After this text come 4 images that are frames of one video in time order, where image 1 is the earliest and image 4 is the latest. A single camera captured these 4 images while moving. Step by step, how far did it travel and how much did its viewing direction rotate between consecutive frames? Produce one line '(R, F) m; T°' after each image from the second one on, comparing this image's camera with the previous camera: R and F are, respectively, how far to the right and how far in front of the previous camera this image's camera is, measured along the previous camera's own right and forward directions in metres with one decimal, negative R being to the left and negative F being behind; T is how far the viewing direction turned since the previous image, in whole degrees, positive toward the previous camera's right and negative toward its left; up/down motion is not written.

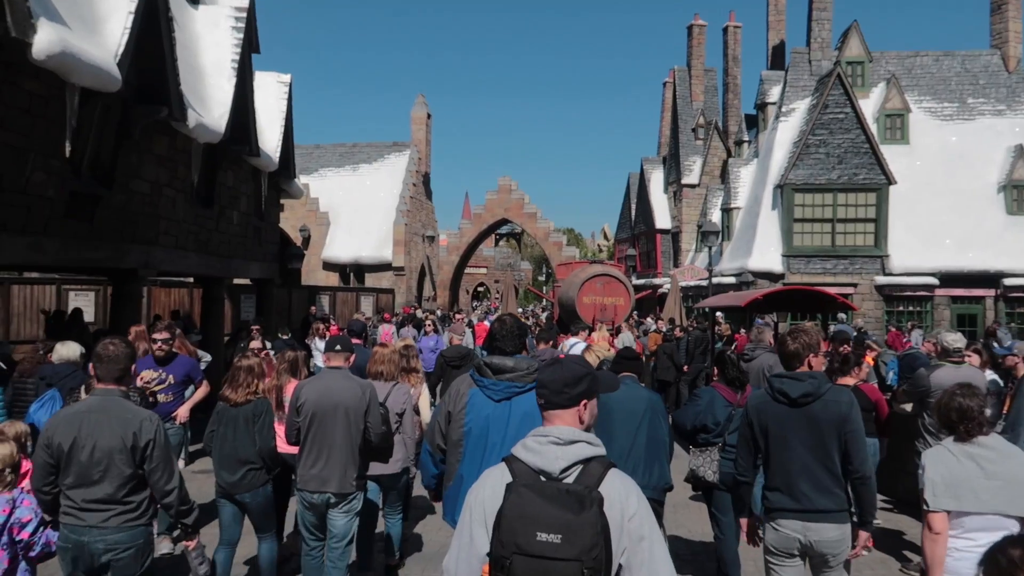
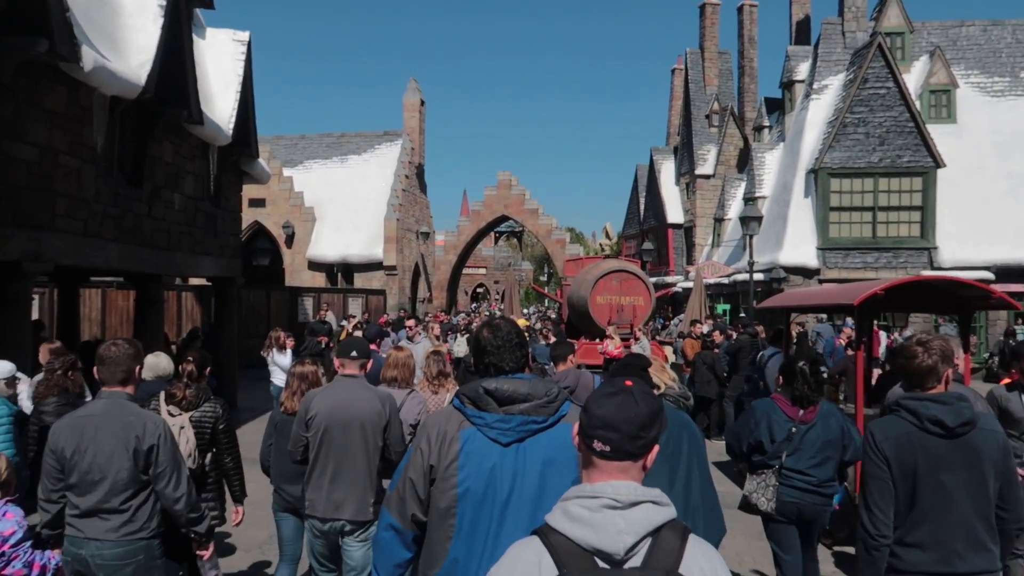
(-0.1, +2.4) m; 0°
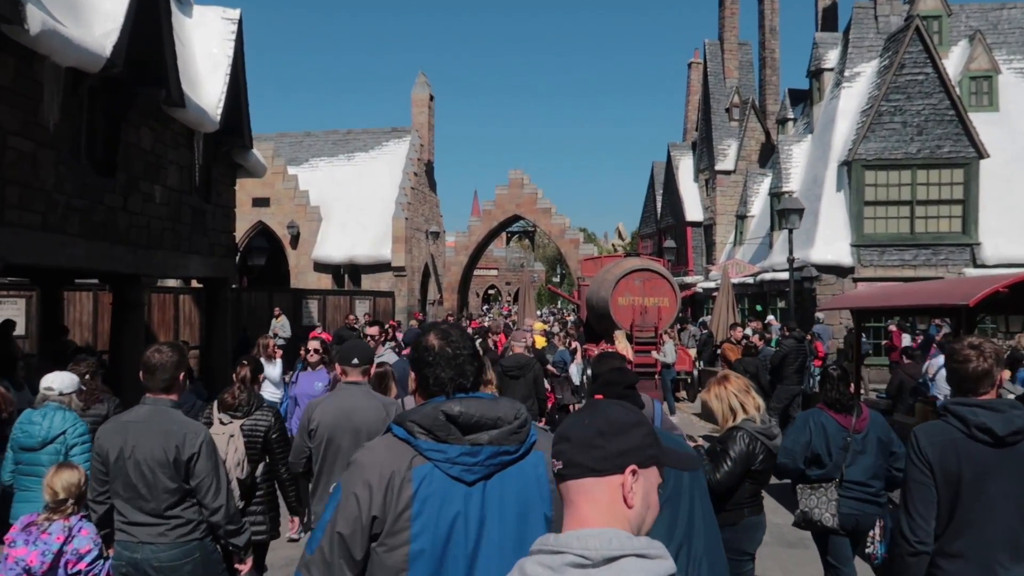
(-0.1, +1.1) m; -1°
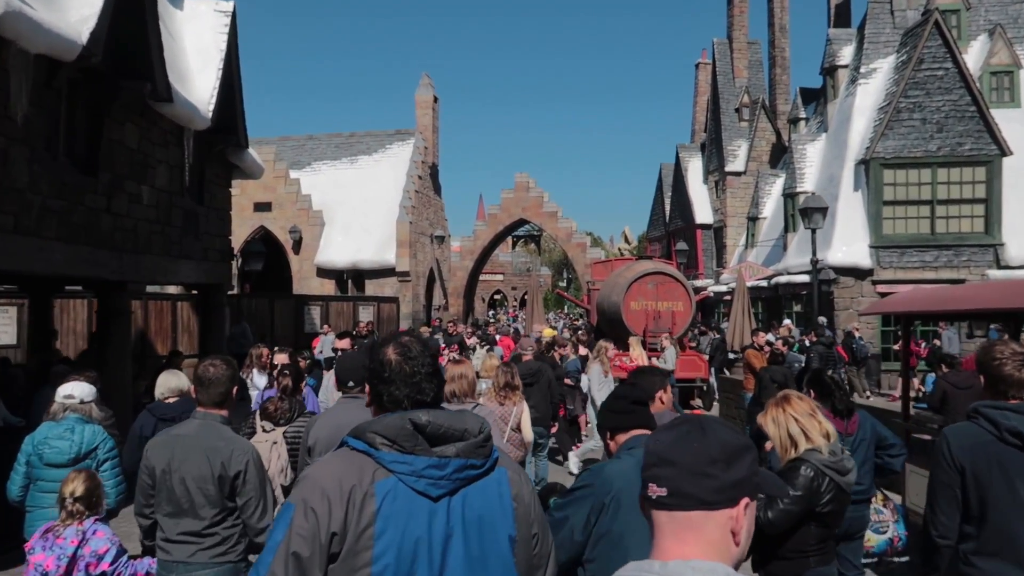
(0.0, +0.6) m; 0°
